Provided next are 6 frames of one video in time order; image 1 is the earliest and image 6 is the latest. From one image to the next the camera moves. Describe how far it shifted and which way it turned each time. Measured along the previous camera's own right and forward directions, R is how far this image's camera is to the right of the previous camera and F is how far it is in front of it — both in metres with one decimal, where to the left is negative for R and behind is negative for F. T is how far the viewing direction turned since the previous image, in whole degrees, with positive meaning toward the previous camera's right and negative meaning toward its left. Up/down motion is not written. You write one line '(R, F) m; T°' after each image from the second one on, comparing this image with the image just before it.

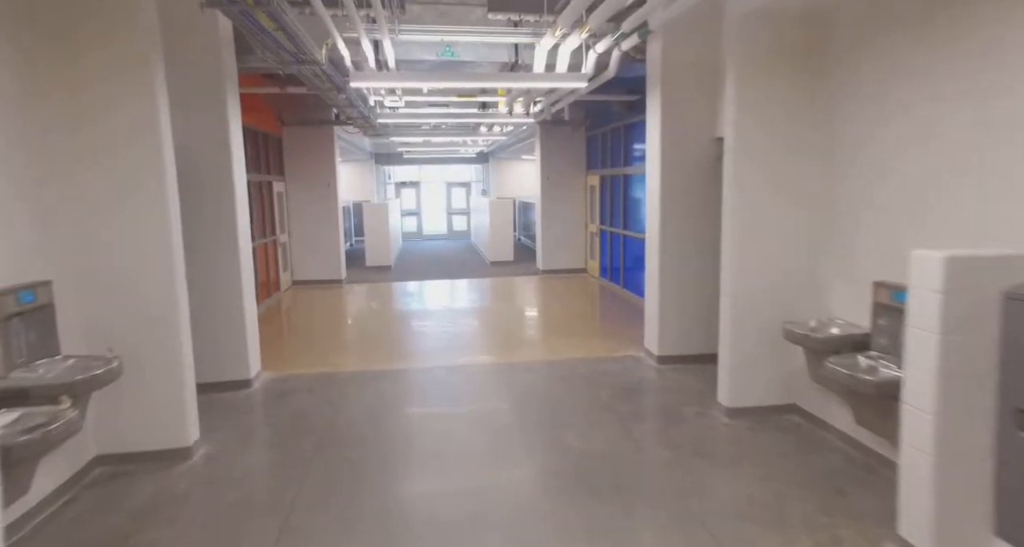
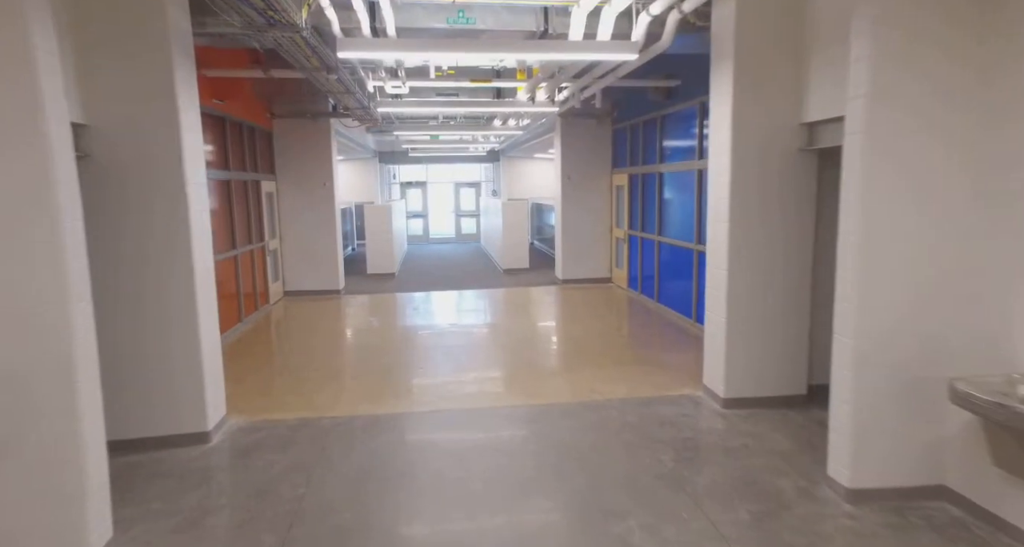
(-0.1, +0.9) m; -1°
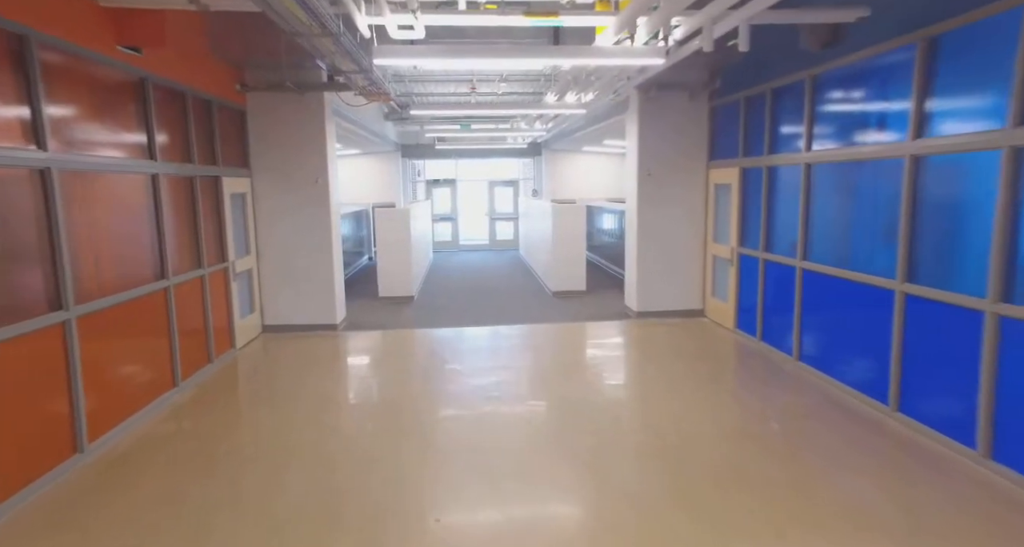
(-0.3, +2.2) m; -3°
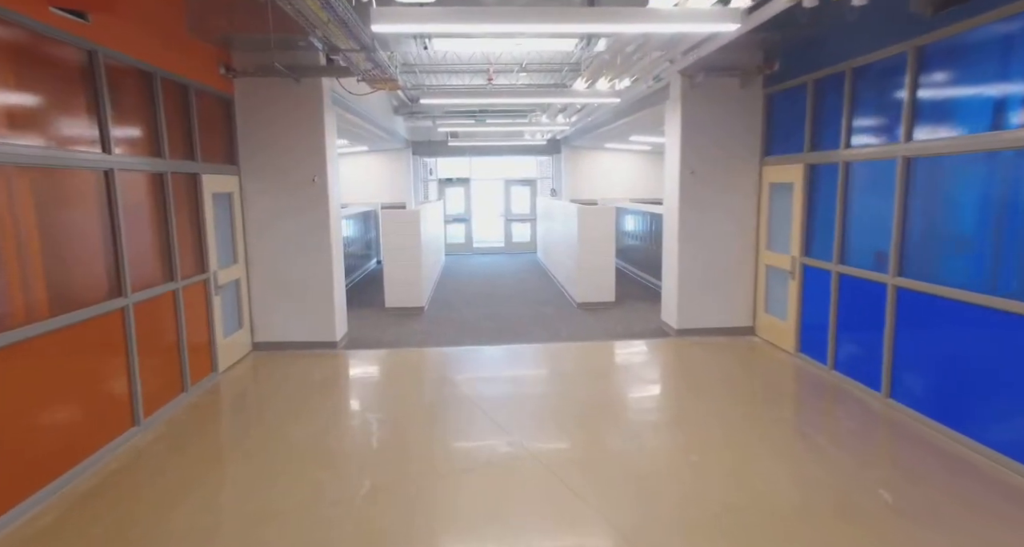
(-0.1, +0.8) m; -1°
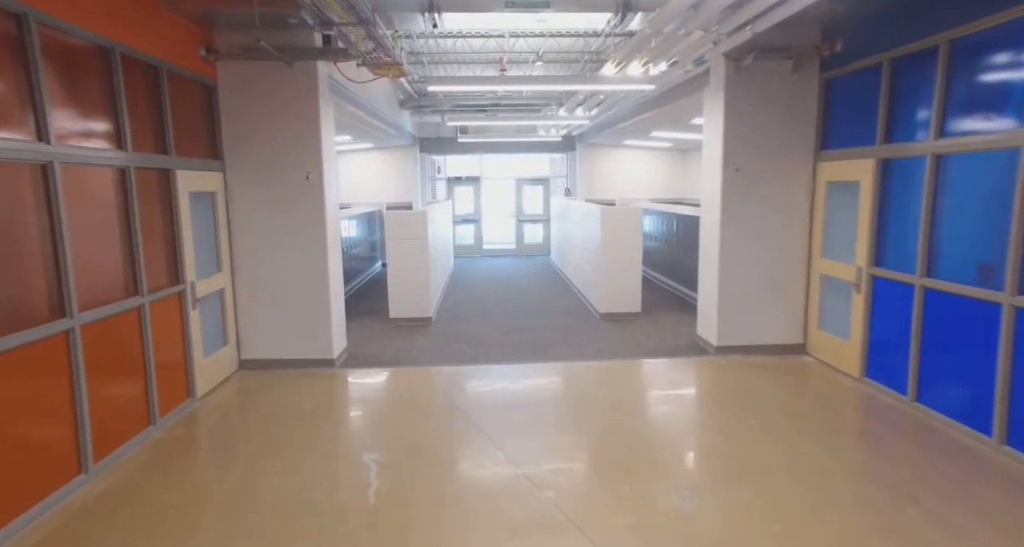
(-0.1, +0.6) m; -1°
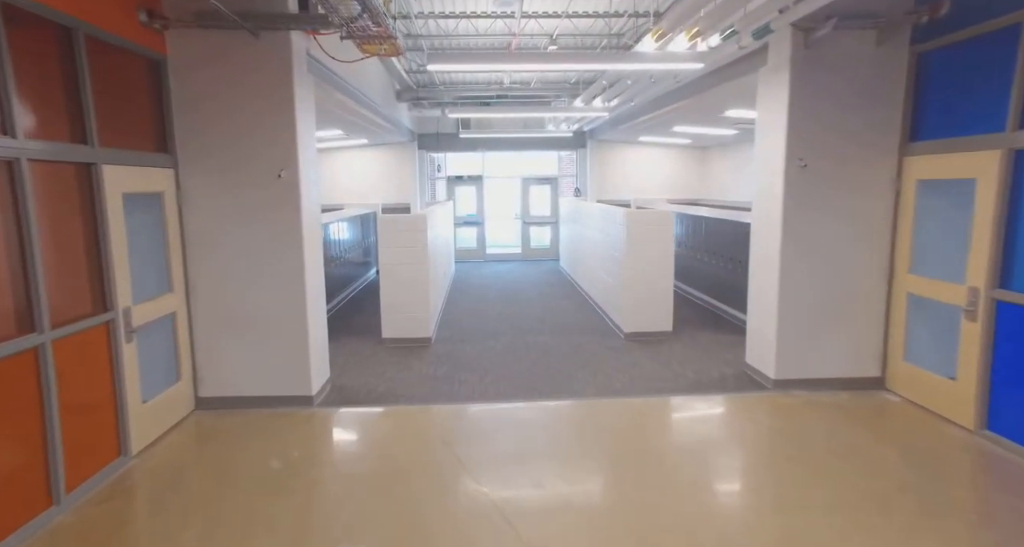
(-0.1, +0.9) m; 0°
